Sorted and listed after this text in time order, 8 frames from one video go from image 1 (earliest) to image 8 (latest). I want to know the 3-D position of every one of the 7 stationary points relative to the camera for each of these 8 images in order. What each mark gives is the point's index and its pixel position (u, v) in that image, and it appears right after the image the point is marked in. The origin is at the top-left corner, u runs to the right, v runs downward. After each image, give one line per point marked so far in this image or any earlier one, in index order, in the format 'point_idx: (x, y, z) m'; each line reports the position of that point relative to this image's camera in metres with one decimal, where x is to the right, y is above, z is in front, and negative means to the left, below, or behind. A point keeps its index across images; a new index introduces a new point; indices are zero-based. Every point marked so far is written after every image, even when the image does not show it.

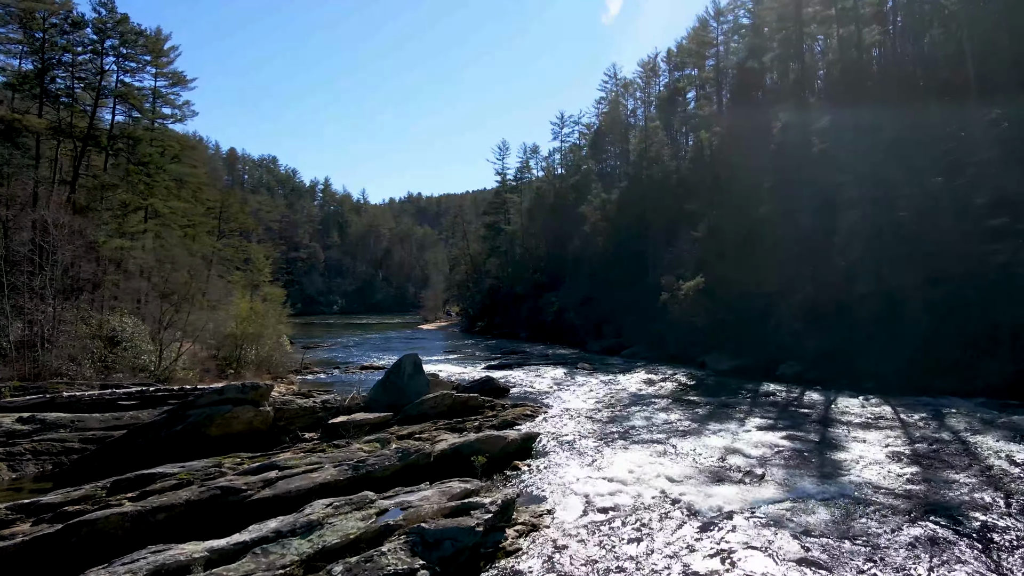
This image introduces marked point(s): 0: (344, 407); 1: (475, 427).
0: (-3.6, -2.6, +16.2) m
1: (-0.8, -2.9, +15.3) m
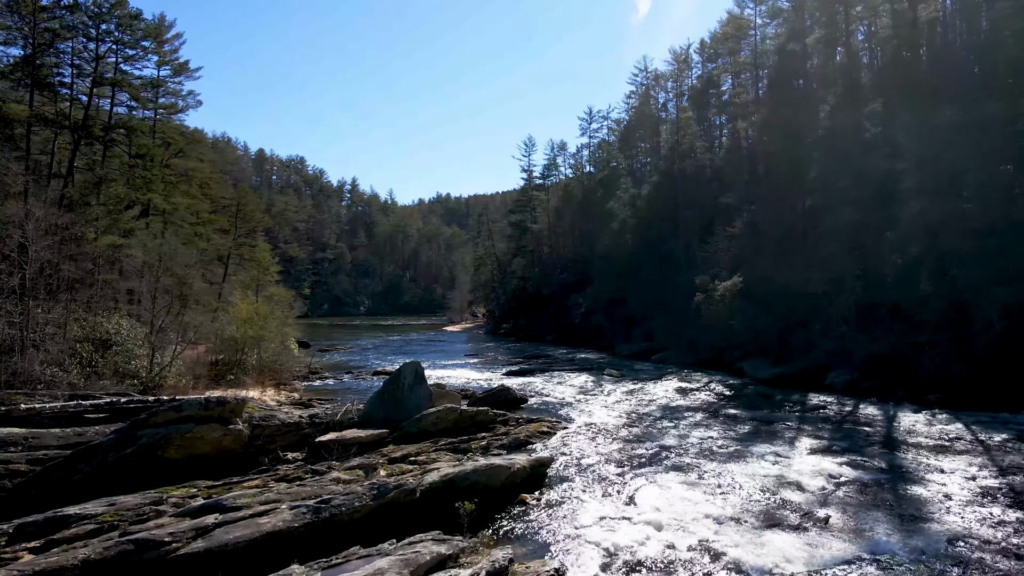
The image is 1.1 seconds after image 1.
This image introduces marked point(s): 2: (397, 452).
0: (-3.4, -2.6, +14.3) m
1: (-0.5, -2.9, +13.3) m
2: (-1.9, -2.8, +12.7) m
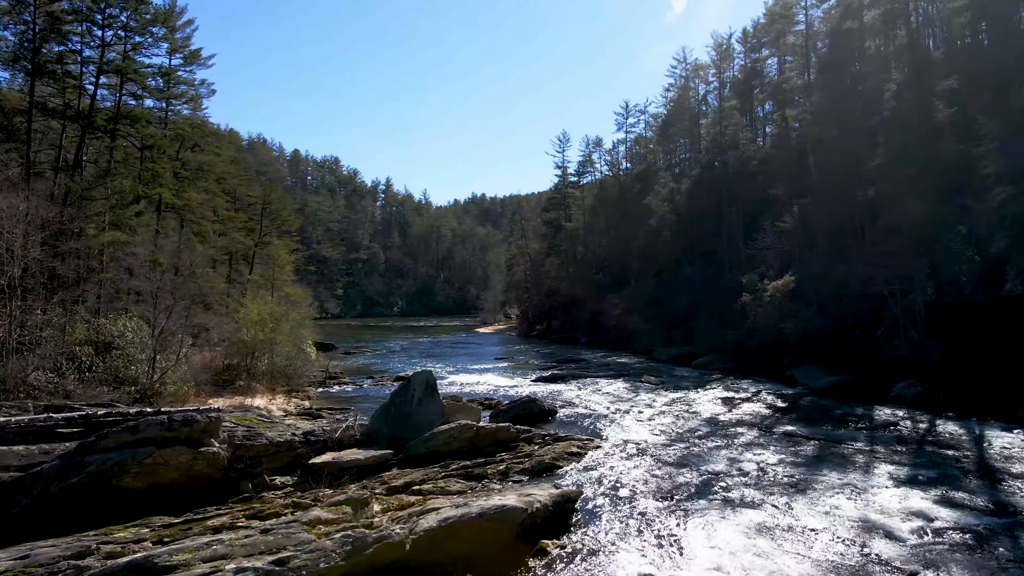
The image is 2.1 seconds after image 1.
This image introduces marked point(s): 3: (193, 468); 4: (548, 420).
0: (-3.0, -2.6, +12.5) m
1: (-0.2, -2.8, +11.4) m
2: (-1.6, -2.8, +10.8) m
3: (-4.2, -2.4, +10.0) m
4: (+0.8, -3.1, +17.6) m
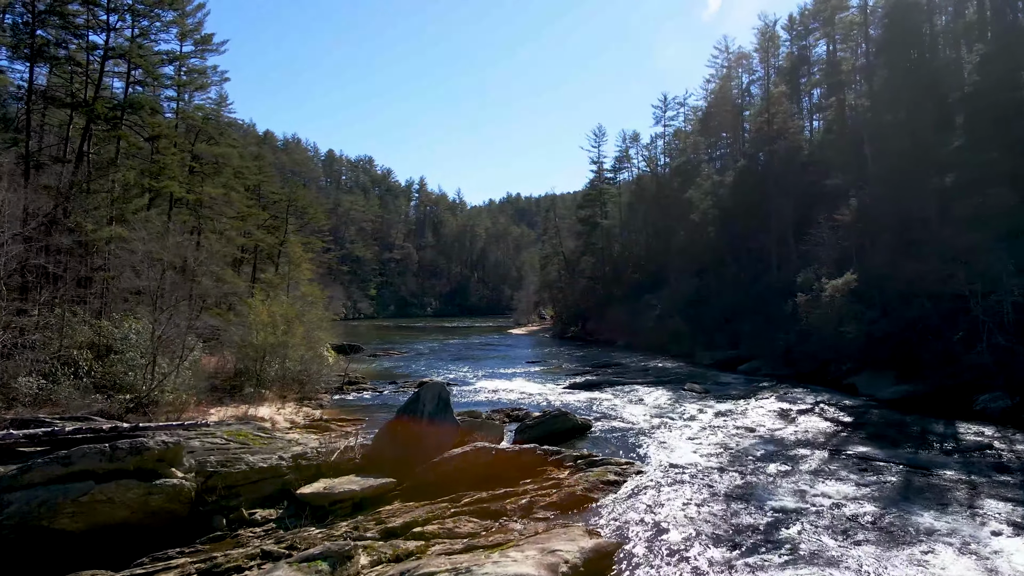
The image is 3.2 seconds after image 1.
0: (-2.6, -2.5, +10.7) m
1: (+0.1, -2.8, +9.4) m
2: (-1.3, -2.8, +9.0) m
3: (-4.0, -2.4, +8.2) m
4: (+1.4, -3.1, +15.6) m
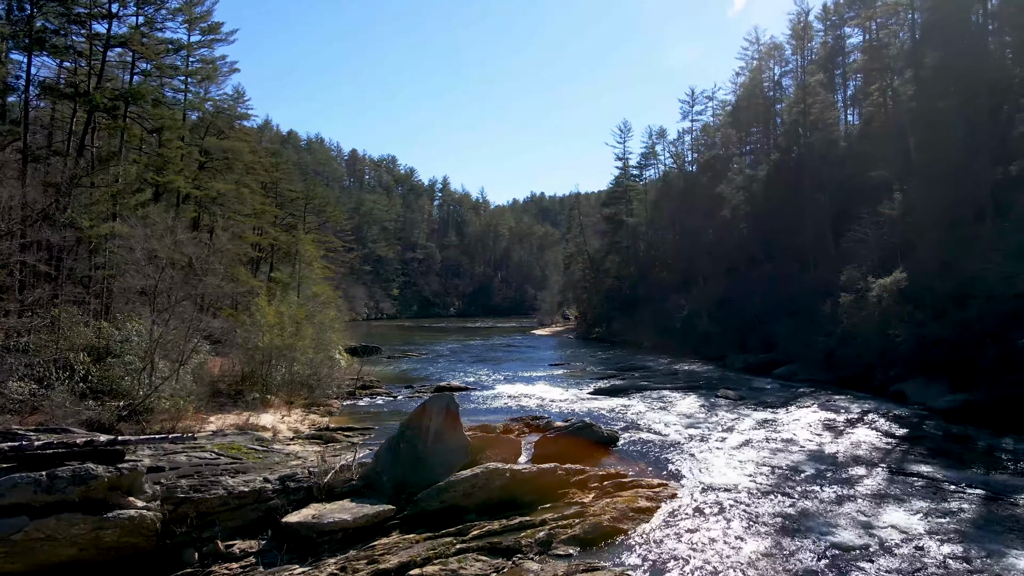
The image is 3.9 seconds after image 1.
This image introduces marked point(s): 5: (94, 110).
0: (-2.4, -2.5, +9.5) m
1: (+0.3, -2.8, +8.1) m
2: (-1.2, -2.7, +7.7) m
3: (-3.9, -2.4, +7.0) m
4: (+1.8, -3.1, +14.2) m
5: (-11.0, +4.7, +19.7) m
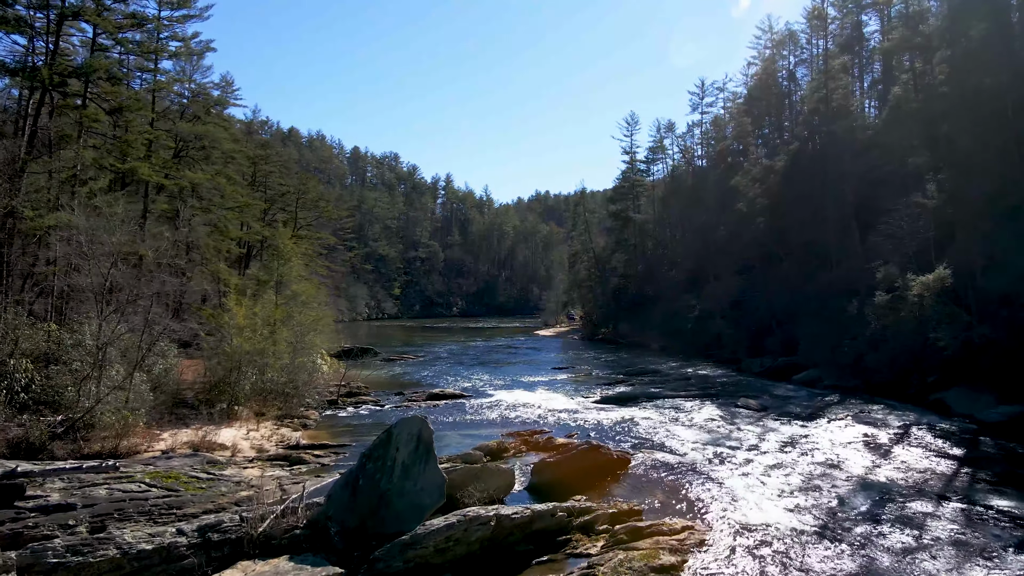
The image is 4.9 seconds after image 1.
0: (-2.5, -2.5, +7.4) m
1: (+0.1, -2.8, +6.0) m
2: (-1.3, -2.7, +5.6) m
3: (-4.0, -2.3, +5.0) m
4: (+1.7, -3.0, +12.1) m
5: (-11.1, +4.7, +17.7) m
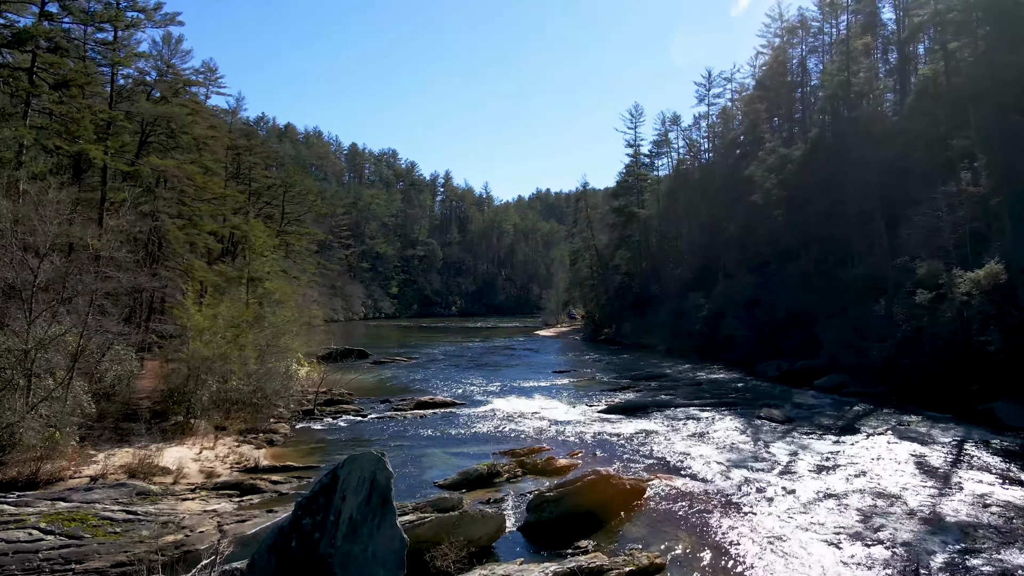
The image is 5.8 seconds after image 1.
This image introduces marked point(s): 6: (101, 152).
0: (-2.6, -2.4, +5.3) m
1: (0.0, -2.7, +3.9) m
2: (-1.5, -2.7, +3.5) m
3: (-4.1, -2.3, +2.9) m
4: (+1.6, -3.0, +10.0) m
5: (-11.2, +4.8, +15.6) m
6: (-9.9, +3.3, +18.2) m
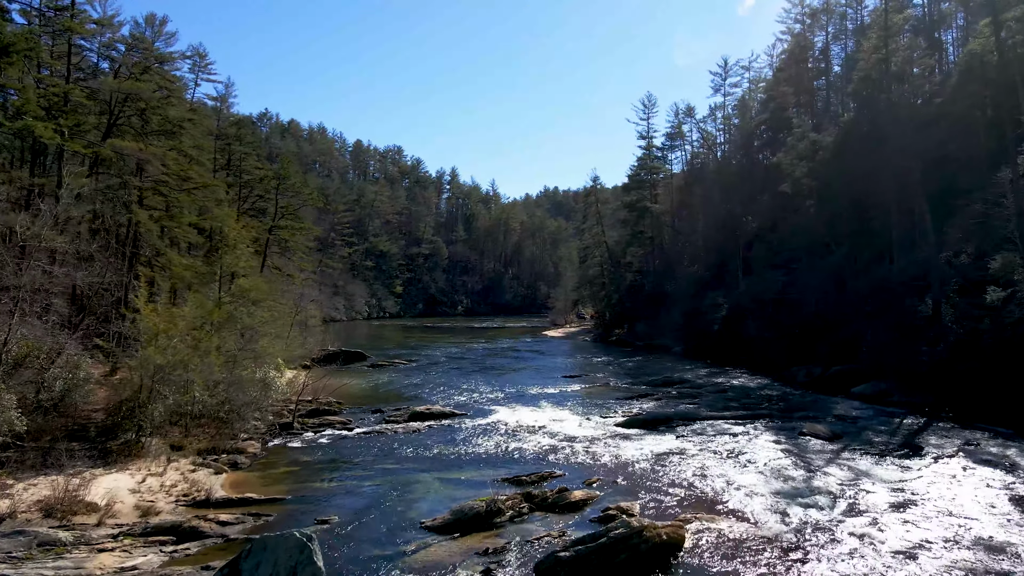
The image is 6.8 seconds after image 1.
0: (-2.7, -2.4, +3.1) m
1: (0.0, -2.7, +1.6) m
2: (-1.5, -2.6, +1.3) m
3: (-4.2, -2.2, +0.7) m
4: (+1.6, -2.9, +7.7) m
5: (-11.1, +4.9, +13.5) m
6: (-9.8, +3.4, +16.1) m
